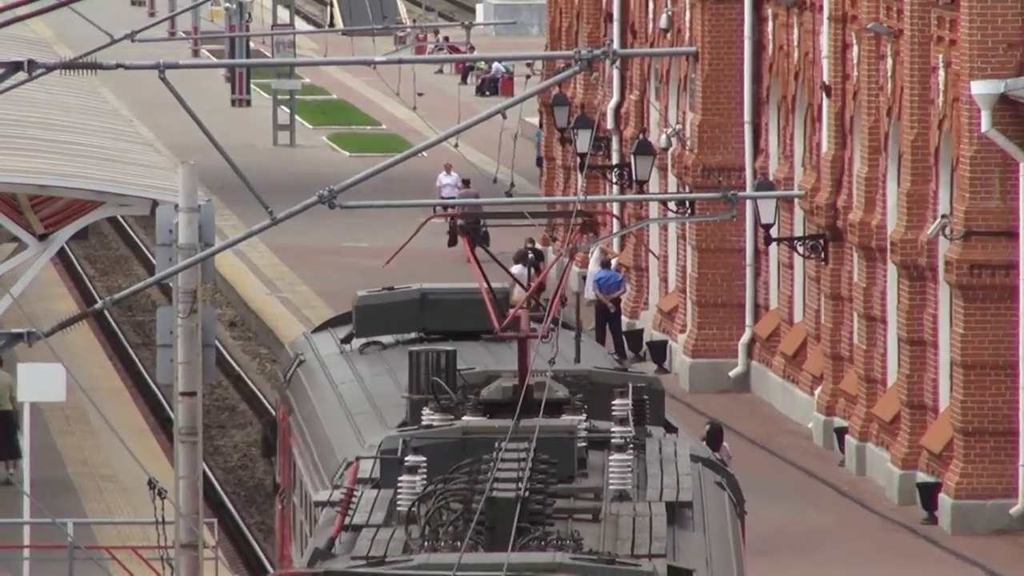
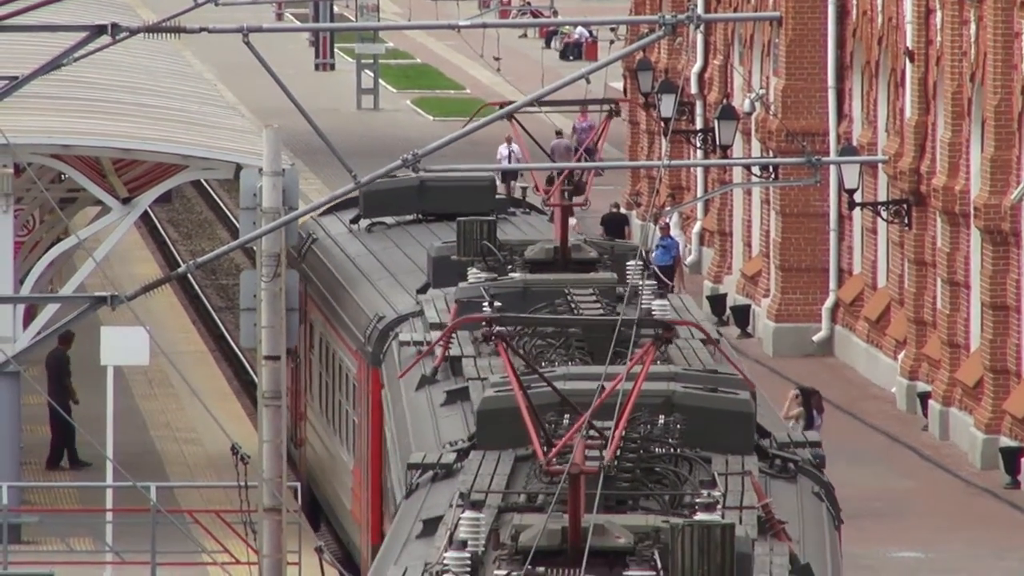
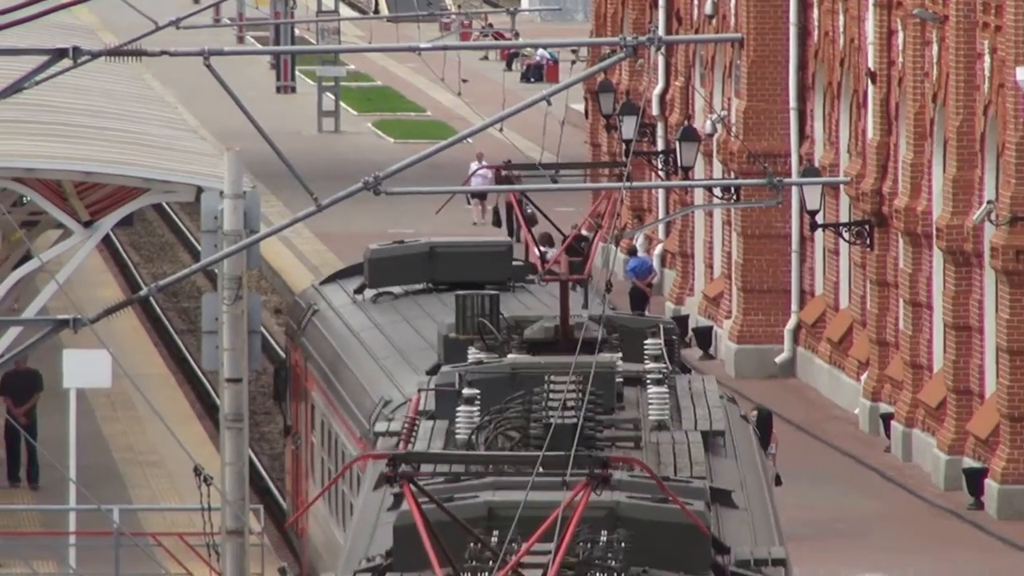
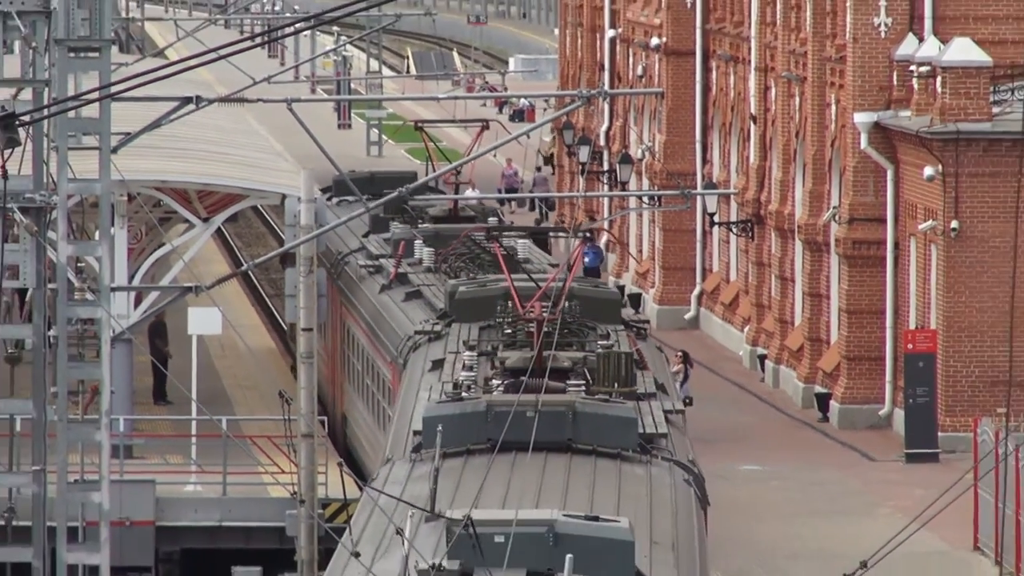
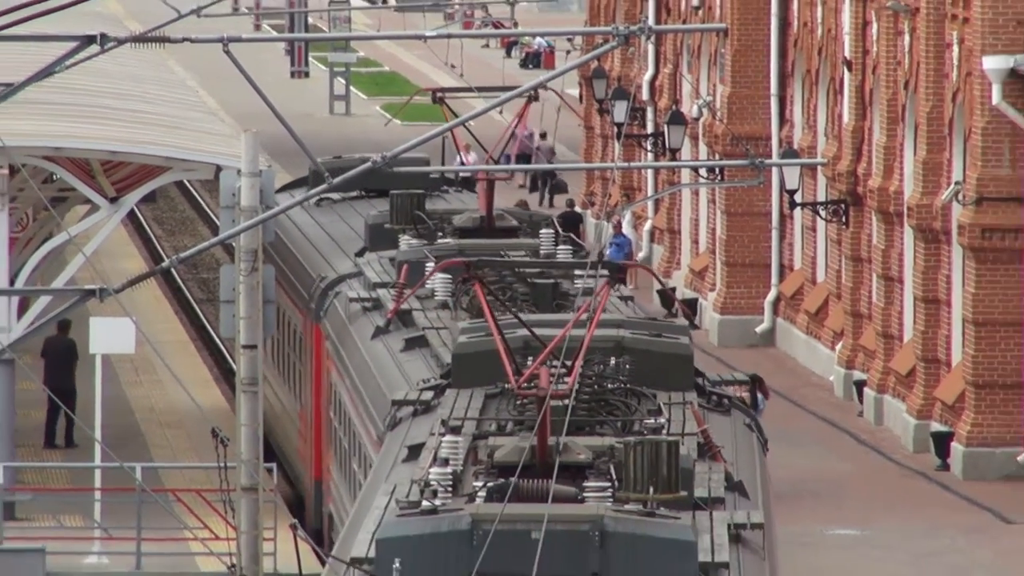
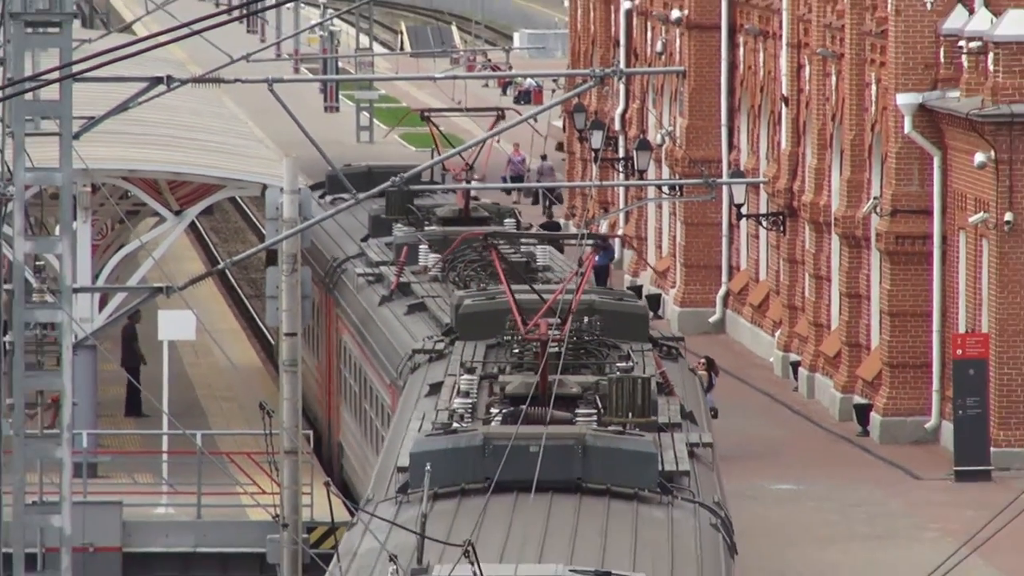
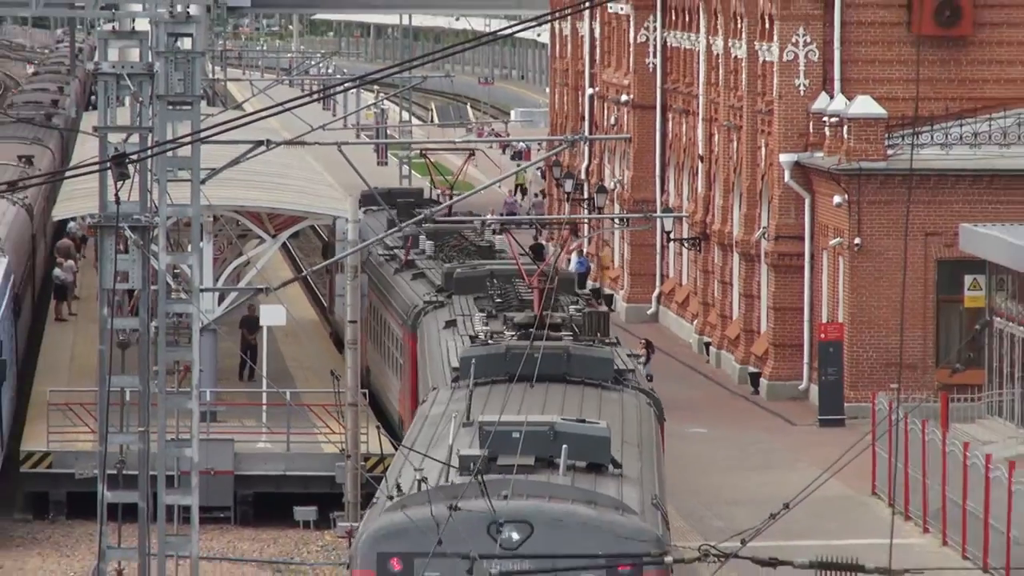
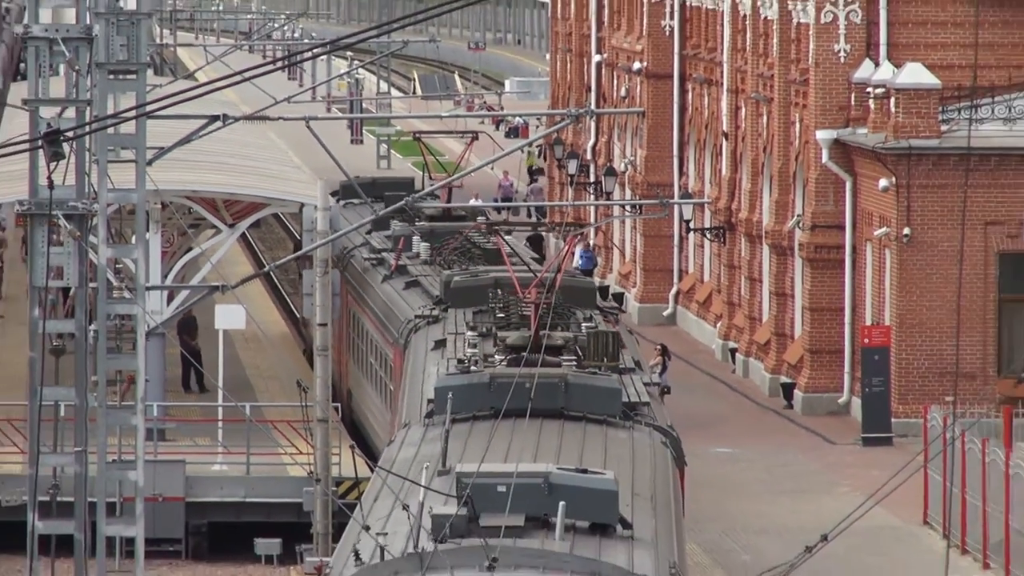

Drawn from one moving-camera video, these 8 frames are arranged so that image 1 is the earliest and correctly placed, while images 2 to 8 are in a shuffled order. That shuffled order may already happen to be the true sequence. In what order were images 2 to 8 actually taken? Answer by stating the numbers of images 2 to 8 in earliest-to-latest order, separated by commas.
3, 2, 5, 6, 4, 8, 7
